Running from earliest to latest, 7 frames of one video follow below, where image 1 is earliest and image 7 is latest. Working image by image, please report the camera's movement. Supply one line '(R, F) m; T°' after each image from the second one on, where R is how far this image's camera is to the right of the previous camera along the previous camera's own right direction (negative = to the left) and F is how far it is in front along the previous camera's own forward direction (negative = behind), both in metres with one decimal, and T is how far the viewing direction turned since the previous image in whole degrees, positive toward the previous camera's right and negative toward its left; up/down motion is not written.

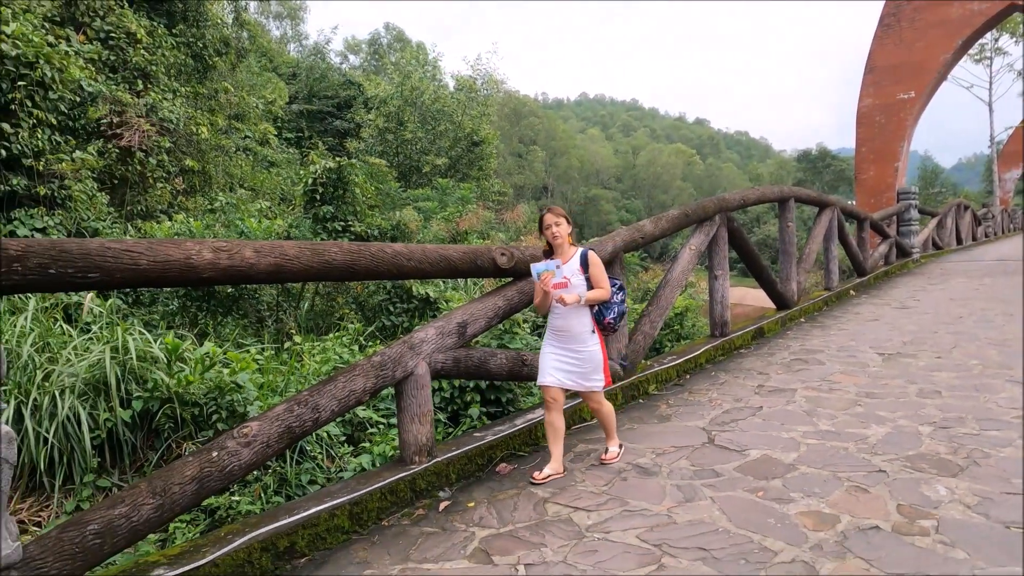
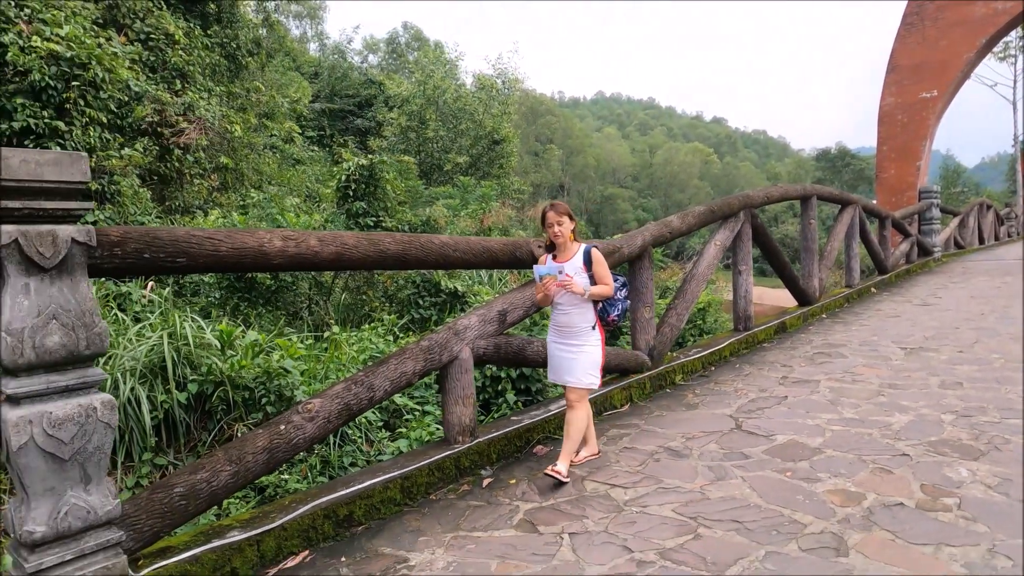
(-0.1, -0.2) m; -1°
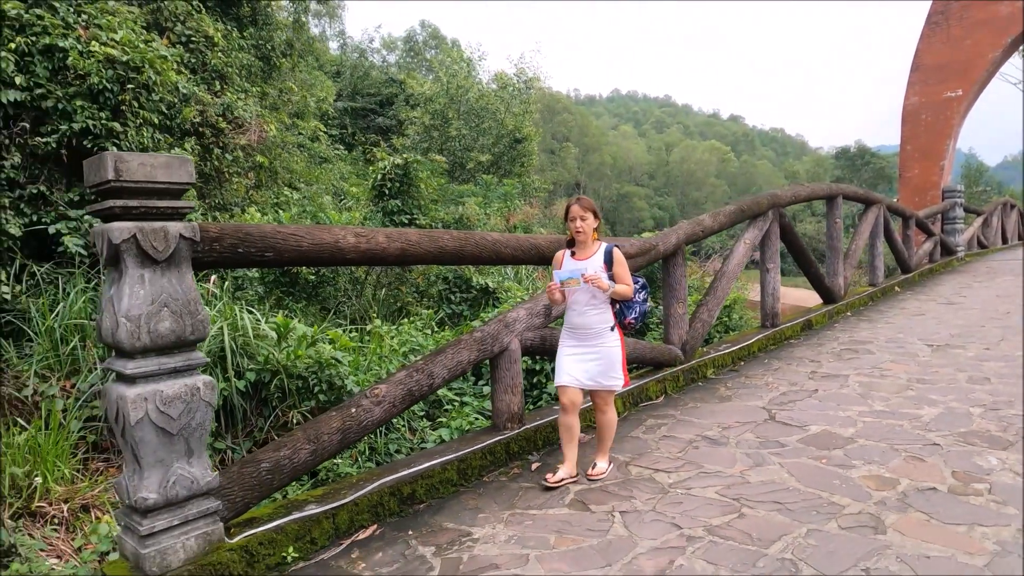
(-0.2, -0.2) m; -1°
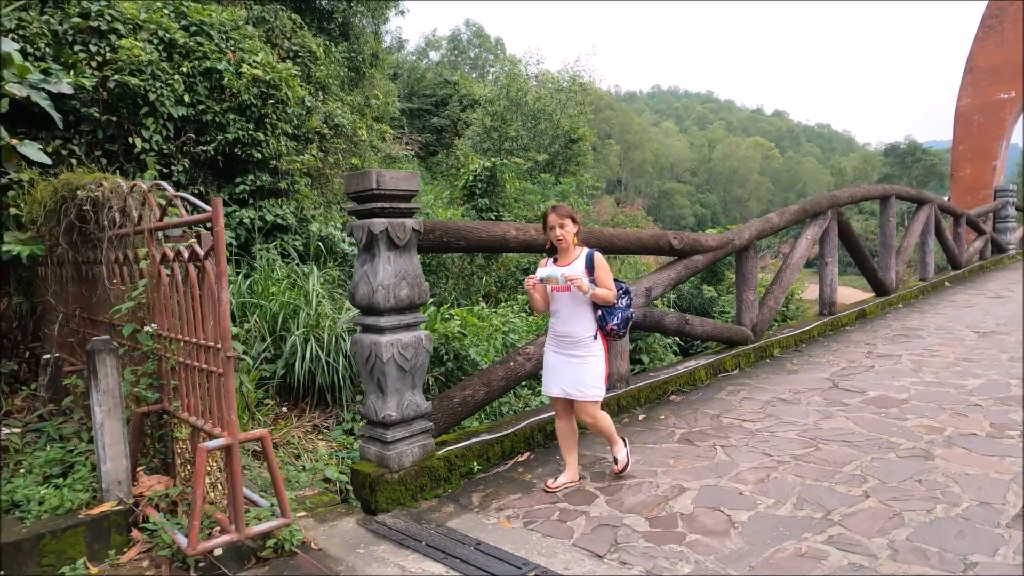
(-0.4, -0.7) m; -3°
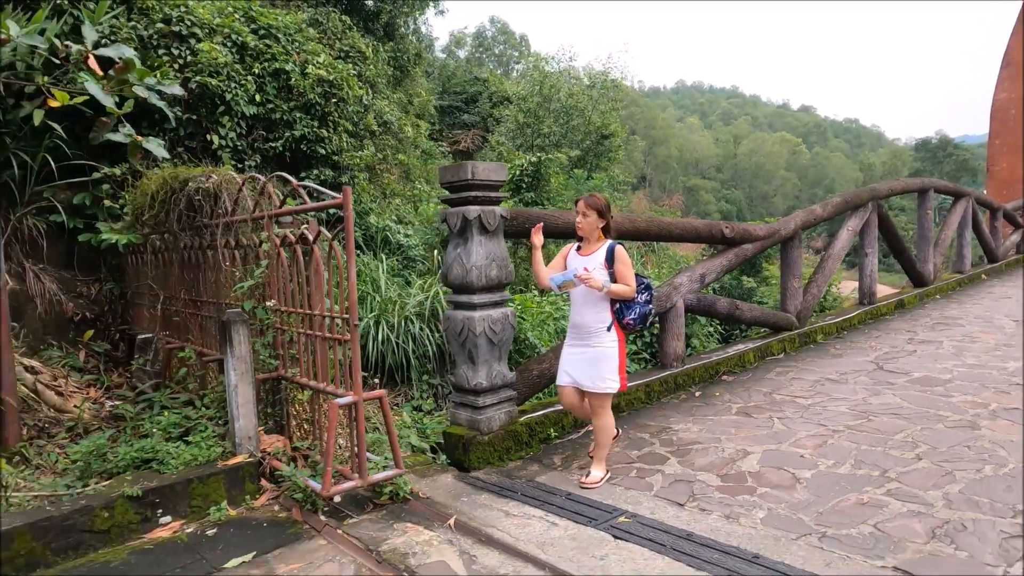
(-0.3, -0.3) m; -2°
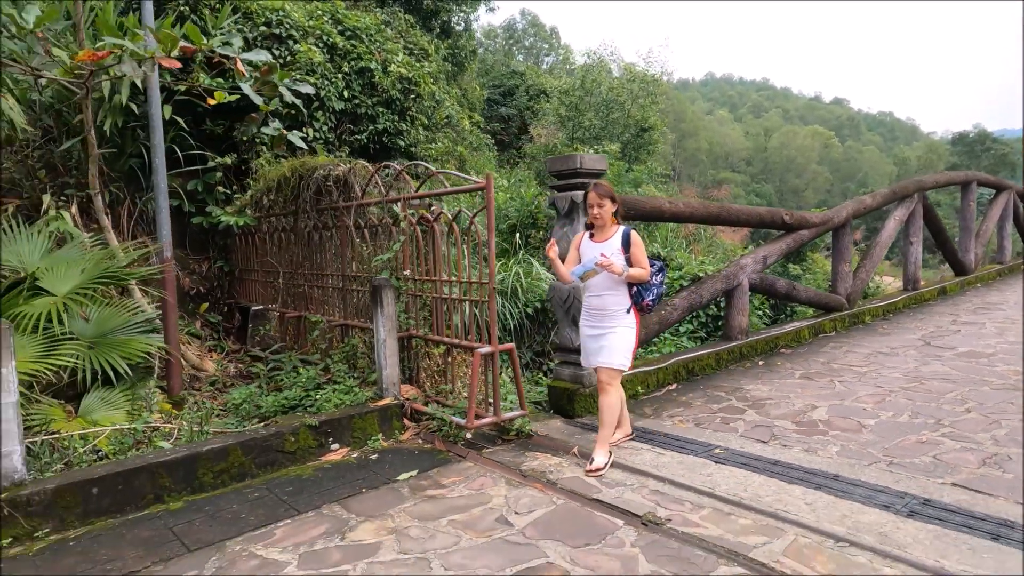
(-0.4, -0.5) m; -2°
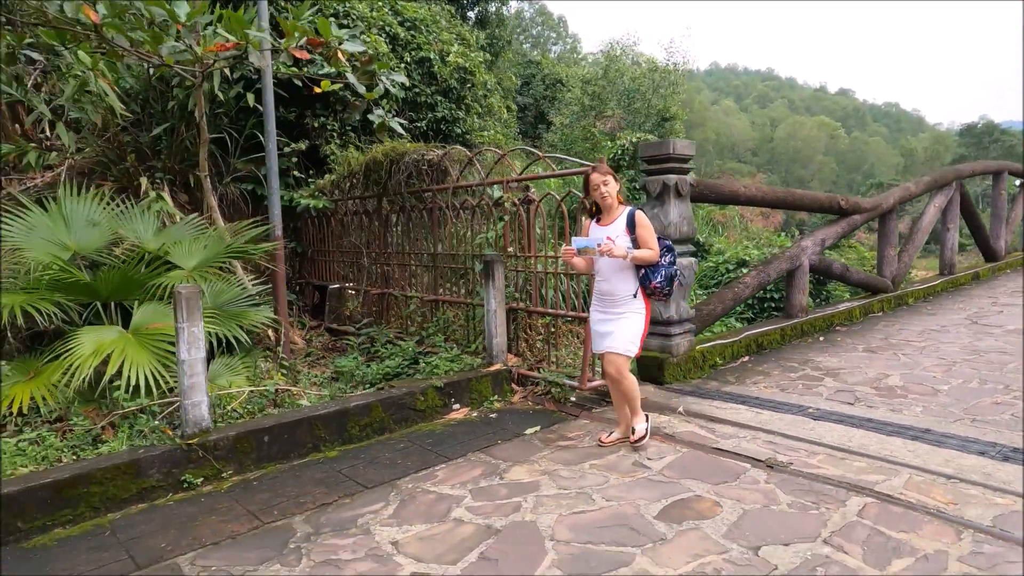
(-0.5, -0.3) m; 0°
